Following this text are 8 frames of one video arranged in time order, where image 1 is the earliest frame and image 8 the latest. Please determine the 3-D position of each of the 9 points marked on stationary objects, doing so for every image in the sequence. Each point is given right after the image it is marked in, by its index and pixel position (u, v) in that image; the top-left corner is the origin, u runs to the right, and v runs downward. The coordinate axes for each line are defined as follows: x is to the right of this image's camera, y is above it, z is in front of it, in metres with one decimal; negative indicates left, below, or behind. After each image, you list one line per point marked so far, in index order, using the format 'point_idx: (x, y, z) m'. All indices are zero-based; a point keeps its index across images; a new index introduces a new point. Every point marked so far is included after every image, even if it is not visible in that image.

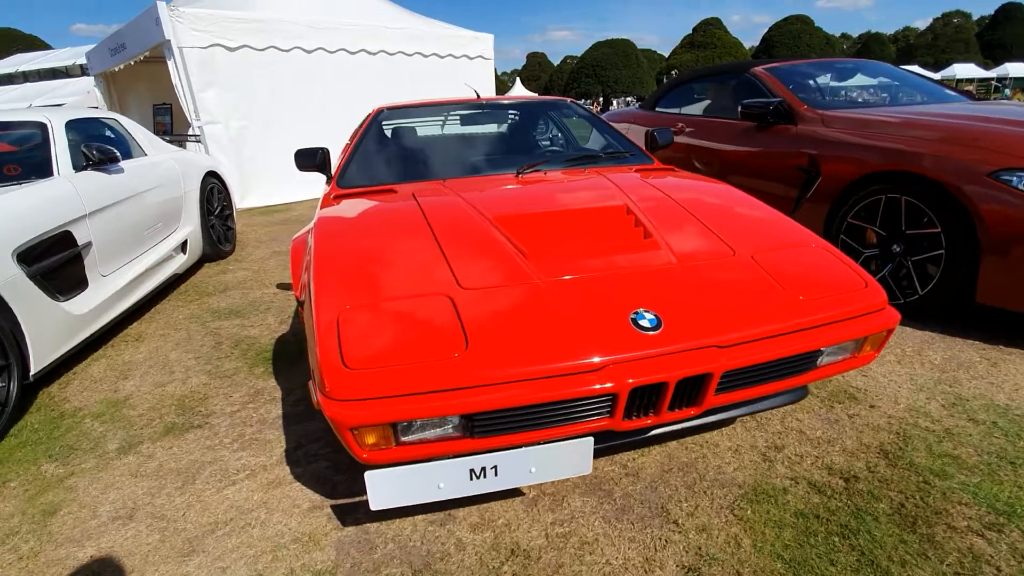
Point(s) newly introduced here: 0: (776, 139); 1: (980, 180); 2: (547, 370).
0: (+2.1, +1.1, +4.0) m
1: (+2.6, +0.6, +2.8) m
2: (0.0, -0.2, +1.4) m
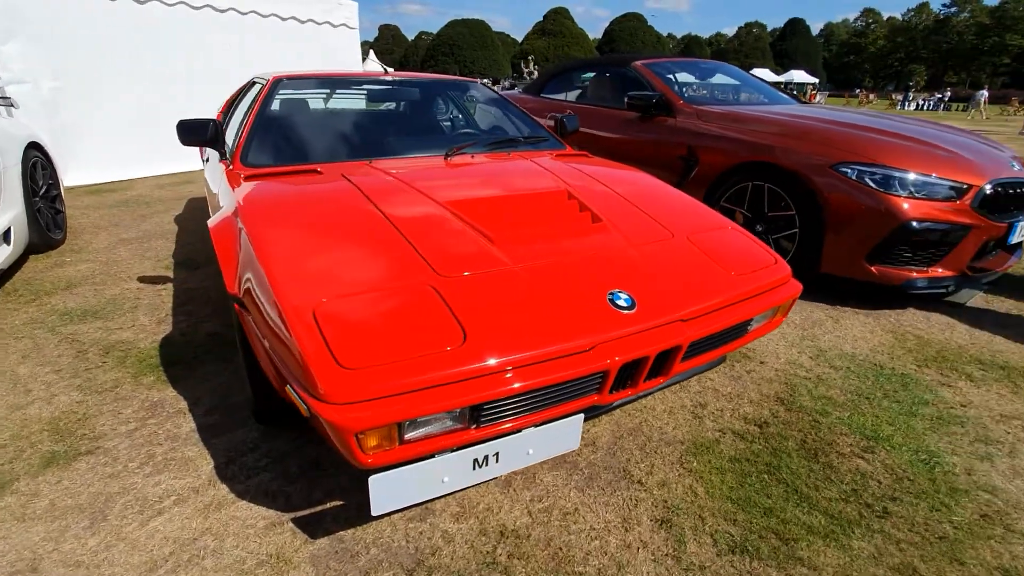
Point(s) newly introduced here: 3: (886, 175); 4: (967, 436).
0: (+1.3, +1.4, +4.4) m
1: (+2.1, +0.8, +3.4) m
2: (0.0, -0.2, +1.5) m
3: (+2.4, +0.7, +3.2) m
4: (+2.0, -0.6, +2.2) m
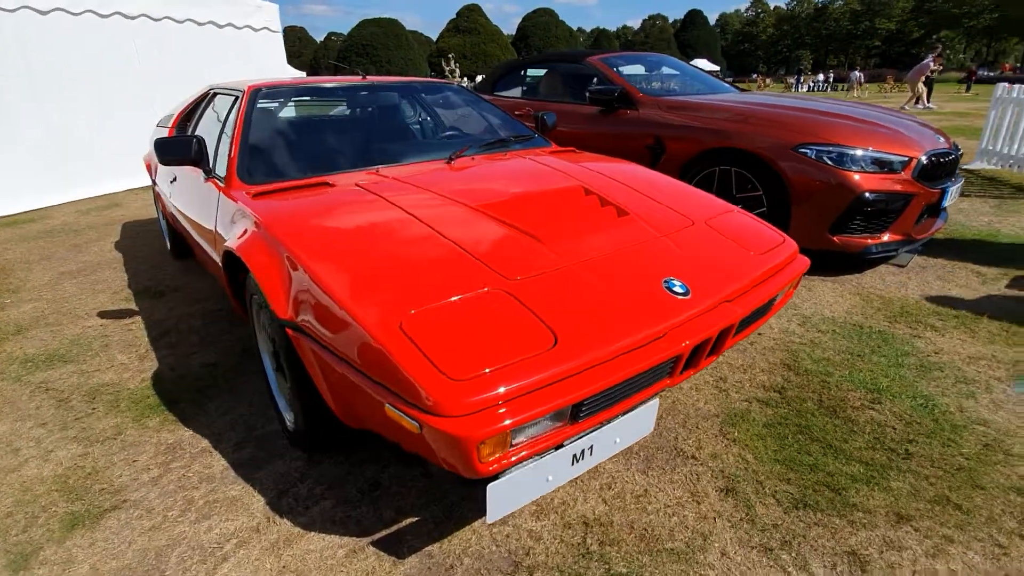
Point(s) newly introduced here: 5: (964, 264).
0: (+1.0, +1.5, +4.5) m
1: (+2.0, +1.0, +3.7) m
2: (+0.3, -0.2, +1.5) m
3: (+2.3, +0.9, +3.5) m
4: (+2.1, -0.4, +2.5) m
5: (+3.4, +0.2, +3.9) m
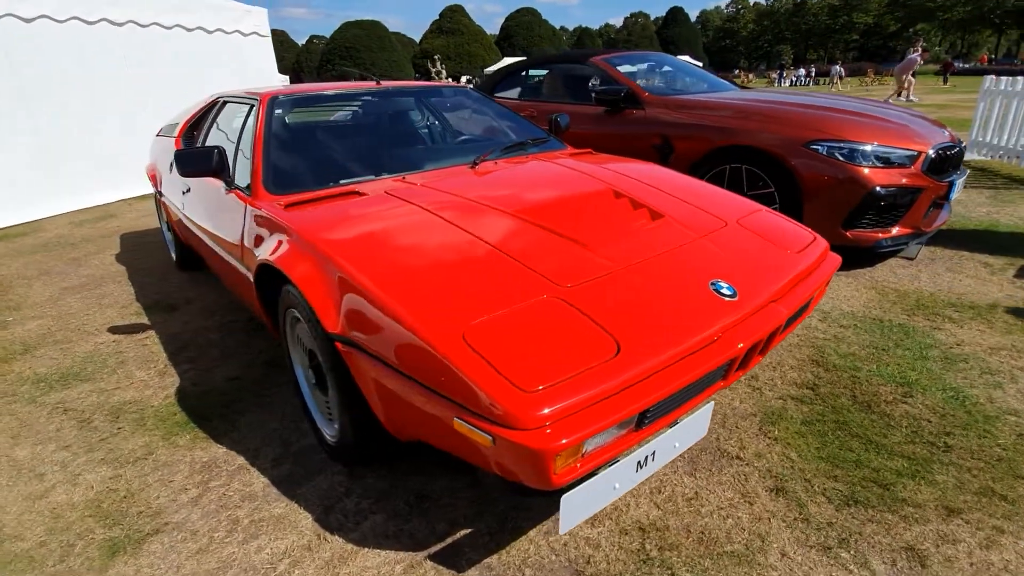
0: (+1.0, +1.5, +4.5) m
1: (+2.1, +1.0, +3.7) m
2: (+0.4, -0.2, +1.5) m
3: (+2.4, +1.0, +3.6) m
4: (+2.3, -0.4, +2.6) m
5: (+3.5, +0.2, +4.0) m
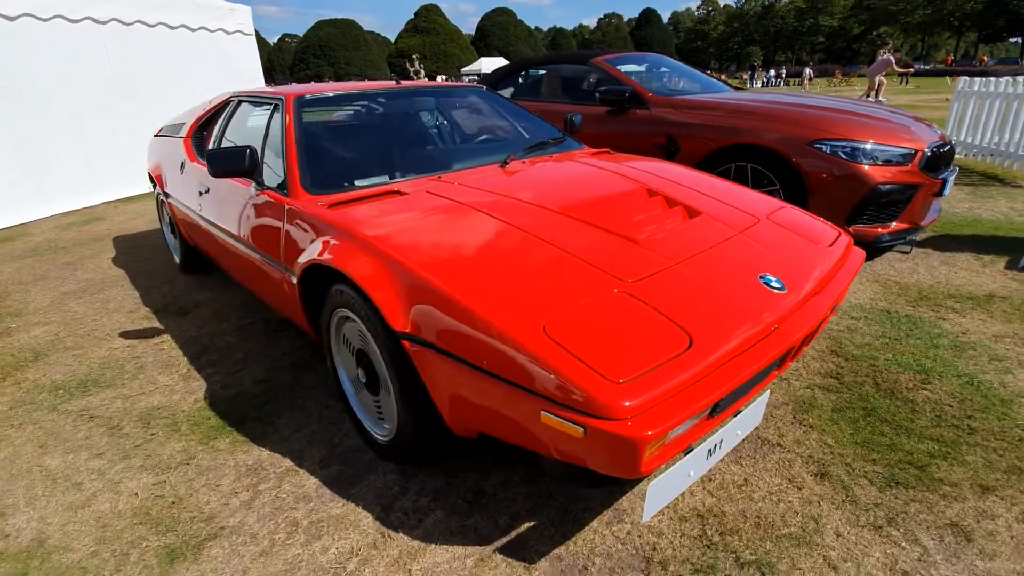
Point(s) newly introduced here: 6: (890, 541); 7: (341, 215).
0: (+1.1, +1.5, +4.6) m
1: (+2.2, +1.0, +3.9) m
2: (+0.7, -0.2, +1.5) m
3: (+2.5, +1.0, +3.7) m
4: (+2.5, -0.4, +2.7) m
5: (+3.6, +0.3, +4.2) m
6: (+1.2, -0.8, +1.7) m
7: (-0.7, +0.3, +2.1) m
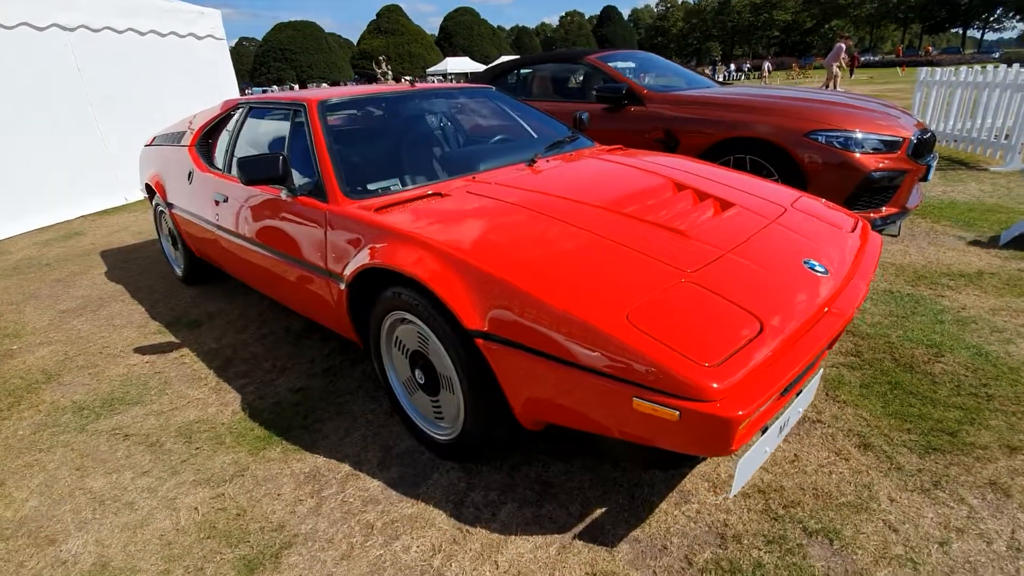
0: (+1.1, +1.6, +4.7) m
1: (+2.2, +1.2, +4.0) m
2: (+0.9, -0.1, +1.6) m
3: (+2.5, +1.1, +3.9) m
4: (+2.7, -0.2, +2.9) m
5: (+3.7, +0.5, +4.4) m
6: (+1.5, -0.8, +1.8) m
7: (-0.5, +0.3, +2.1) m
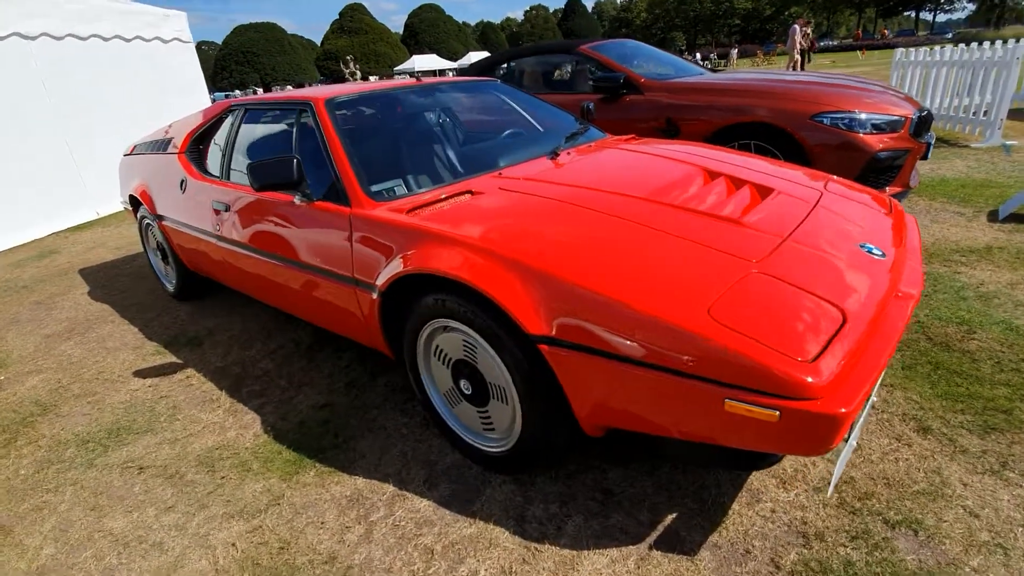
0: (+1.1, +1.6, +4.7) m
1: (+2.3, +1.3, +4.0) m
2: (+1.1, -0.1, +1.6) m
3: (+2.6, +1.3, +3.9) m
4: (+2.8, -0.1, +2.9) m
5: (+3.7, +0.7, +4.5) m
6: (+1.7, -0.7, +1.8) m
7: (-0.3, +0.3, +2.0) m
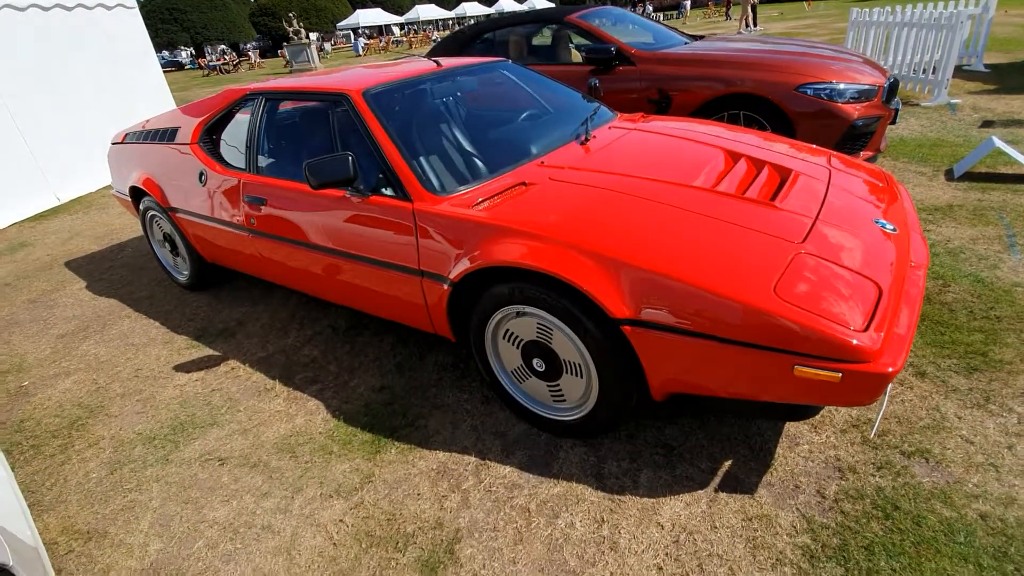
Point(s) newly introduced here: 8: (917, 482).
0: (+1.0, +2.0, +4.8) m
1: (+2.3, +1.6, +4.3) m
2: (+1.4, 0.0, +1.9) m
3: (+2.6, +1.6, +4.2) m
4: (+3.0, +0.2, +3.3) m
5: (+3.7, +1.1, +4.9) m
6: (+2.0, -0.5, +2.2) m
7: (-0.1, +0.3, +2.1) m
8: (+1.5, -0.7, +1.9) m
